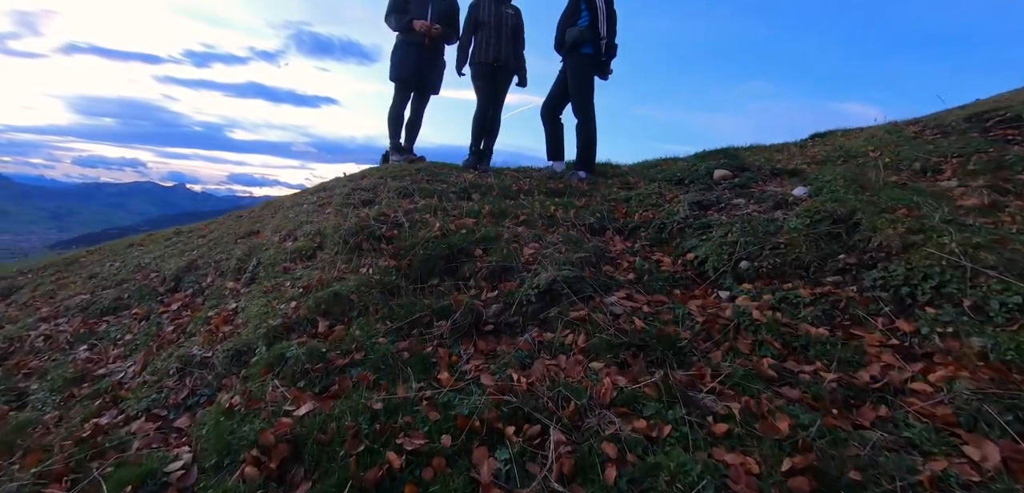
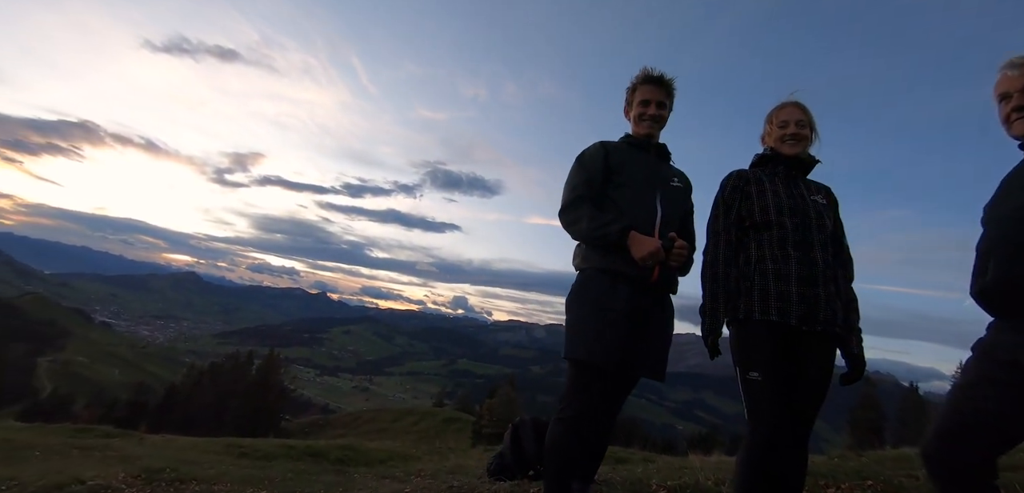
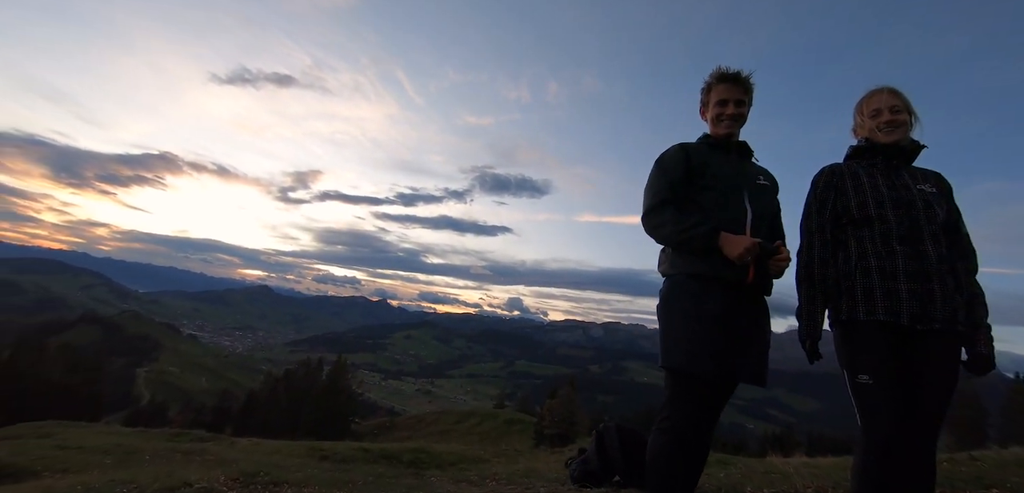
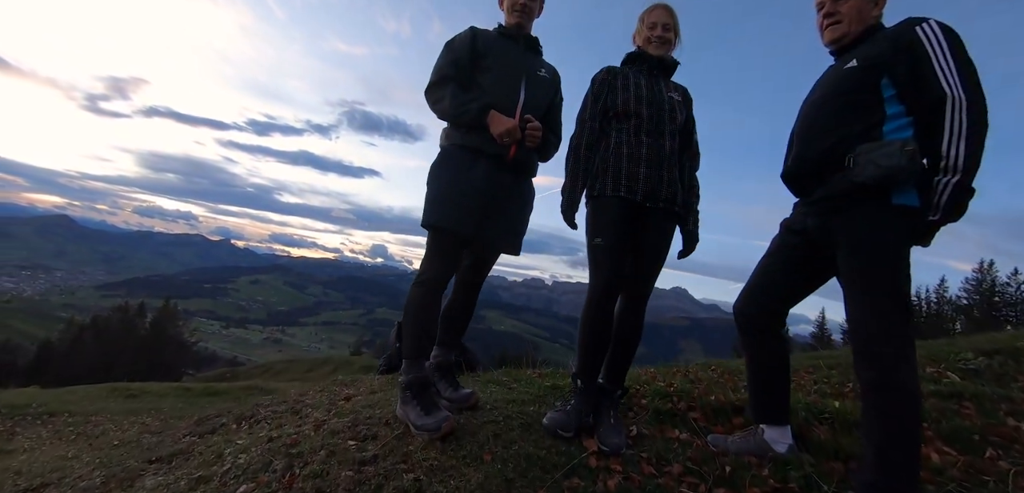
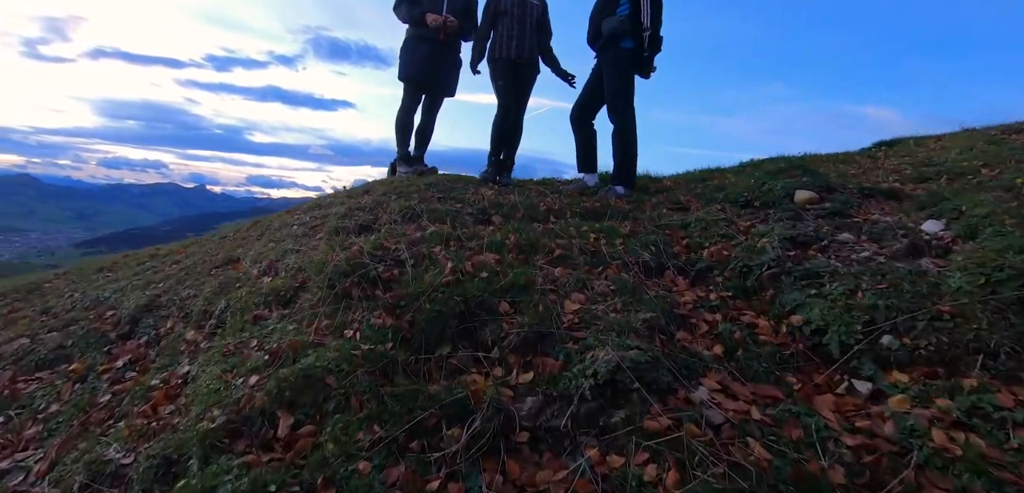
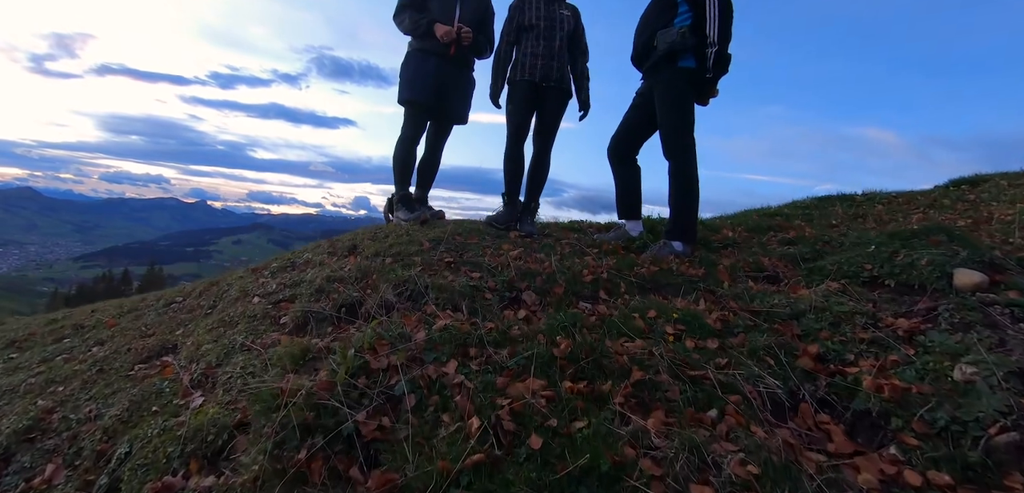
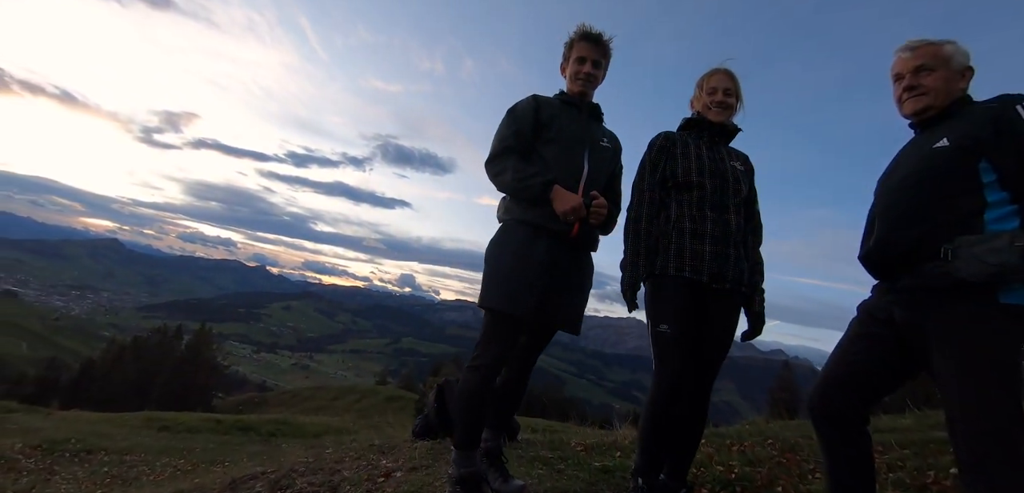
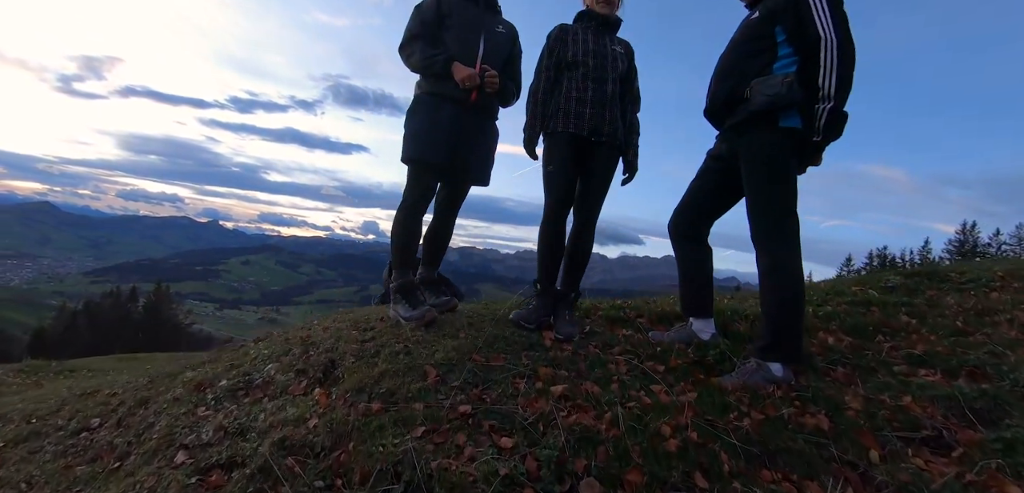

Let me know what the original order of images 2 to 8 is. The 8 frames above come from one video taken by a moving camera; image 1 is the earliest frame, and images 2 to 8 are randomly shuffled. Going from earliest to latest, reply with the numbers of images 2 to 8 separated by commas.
5, 6, 8, 4, 7, 2, 3
